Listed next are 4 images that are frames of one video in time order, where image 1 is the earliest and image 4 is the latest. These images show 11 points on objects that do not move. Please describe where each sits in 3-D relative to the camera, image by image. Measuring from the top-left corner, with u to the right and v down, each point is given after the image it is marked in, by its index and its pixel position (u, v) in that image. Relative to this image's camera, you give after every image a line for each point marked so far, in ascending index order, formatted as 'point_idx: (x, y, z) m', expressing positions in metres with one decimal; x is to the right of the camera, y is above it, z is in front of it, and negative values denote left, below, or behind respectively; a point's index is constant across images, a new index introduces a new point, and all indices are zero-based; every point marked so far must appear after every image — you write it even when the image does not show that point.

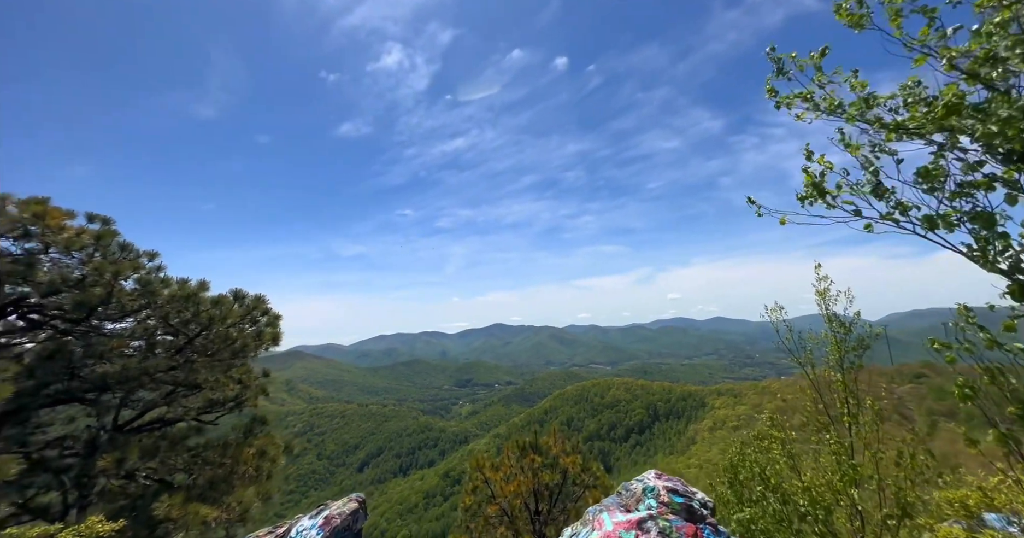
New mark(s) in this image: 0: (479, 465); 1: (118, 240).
0: (-0.8, -4.6, +12.0) m
1: (-7.3, +0.5, +9.2) m
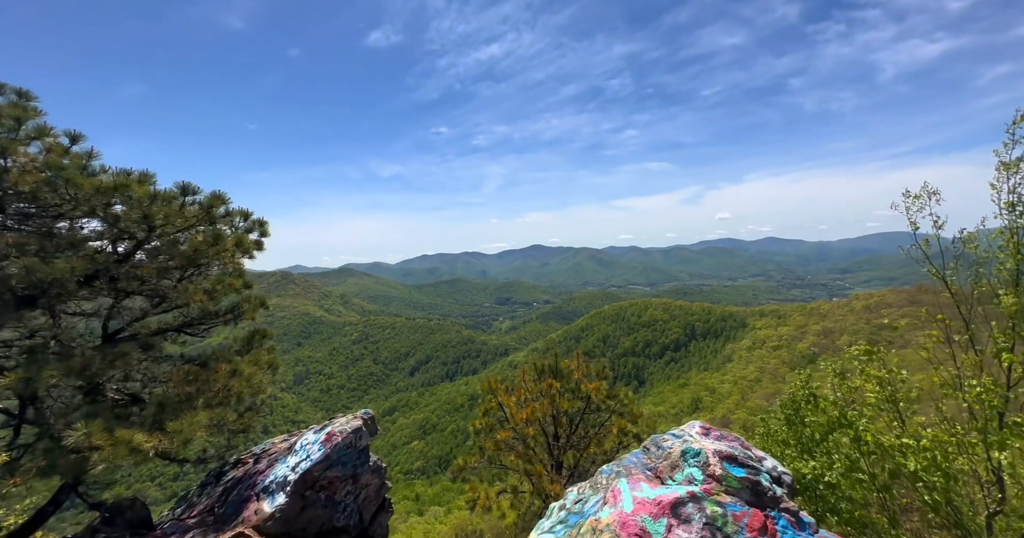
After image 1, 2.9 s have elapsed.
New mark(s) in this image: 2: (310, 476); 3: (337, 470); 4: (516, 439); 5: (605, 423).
0: (-0.5, -2.5, +10.7) m
1: (-7.1, +2.2, +7.7) m
2: (-3.4, -3.5, +8.4) m
3: (-3.0, -3.4, +8.5) m
4: (+0.1, -3.4, +10.3) m
5: (+1.9, -3.2, +10.5) m
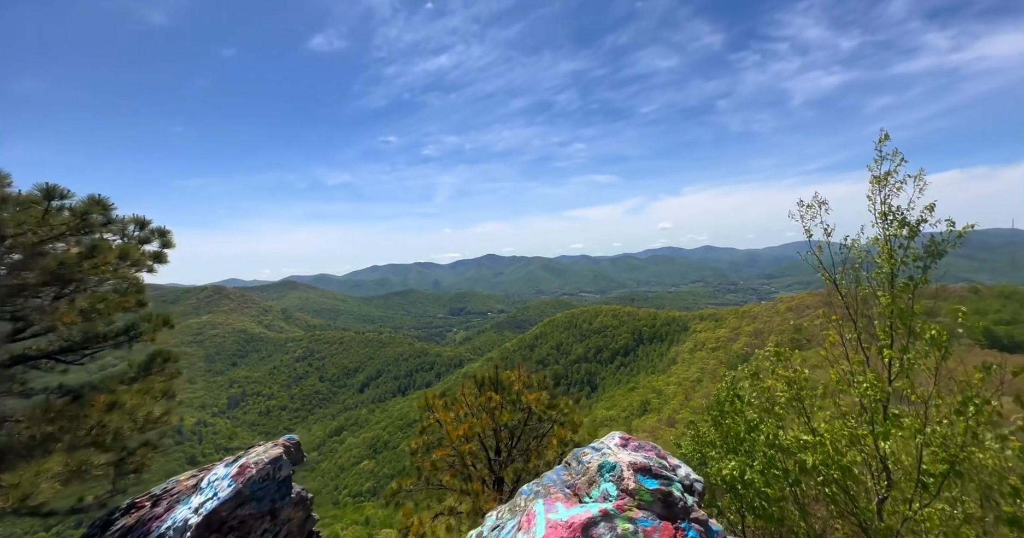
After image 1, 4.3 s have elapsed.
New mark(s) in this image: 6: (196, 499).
0: (-1.7, -2.7, +10.4) m
1: (-8.1, +2.0, +6.9) m
2: (-4.4, -3.7, +7.8) m
3: (-4.0, -3.6, +7.9) m
4: (-1.1, -3.7, +10.0) m
5: (+0.7, -3.4, +10.5) m
6: (-4.9, -3.5, +8.0) m
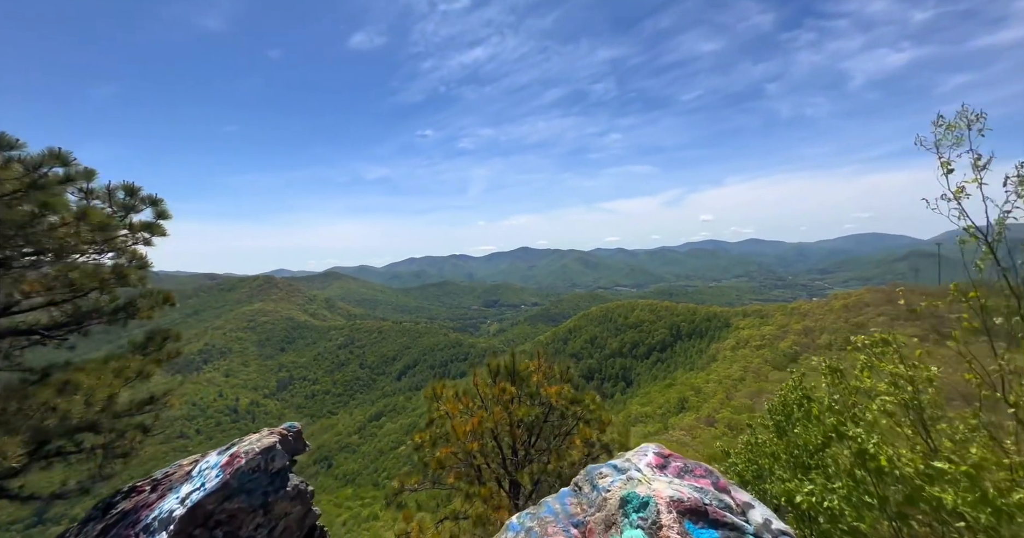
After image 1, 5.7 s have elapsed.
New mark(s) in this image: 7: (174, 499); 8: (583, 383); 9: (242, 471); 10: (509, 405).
0: (-1.4, -2.3, +9.3) m
1: (-7.9, +2.4, +6.1) m
2: (-4.2, -3.3, +6.9) m
3: (-3.9, -3.2, +7.0) m
4: (-0.8, -3.2, +8.9) m
5: (+1.0, -2.9, +9.2) m
6: (-4.7, -3.1, +7.2) m
7: (-4.8, -3.1, +7.0) m
8: (+1.4, -2.2, +9.8) m
9: (-4.0, -3.0, +7.5) m
10: (0.0, -2.4, +9.2) m
